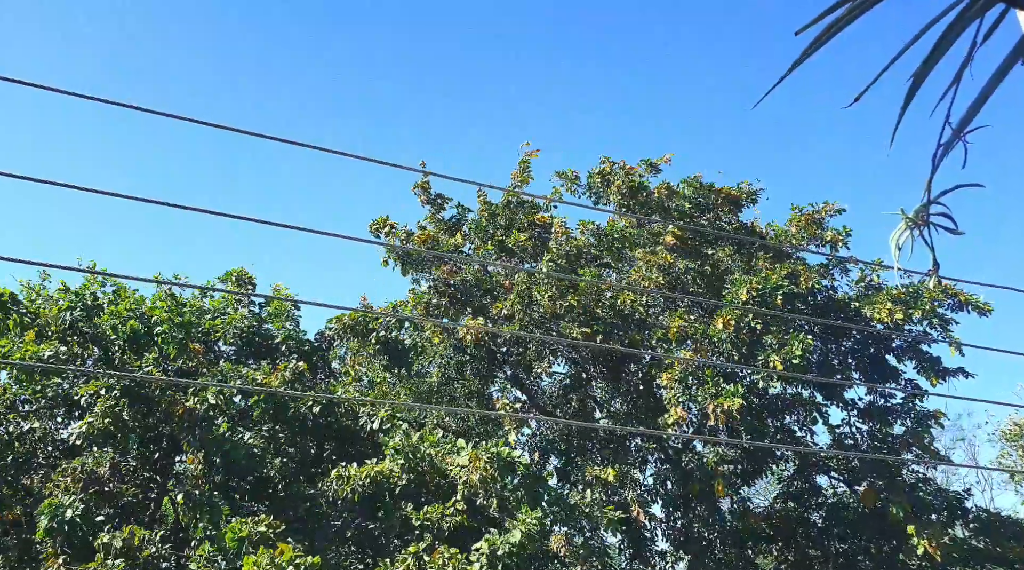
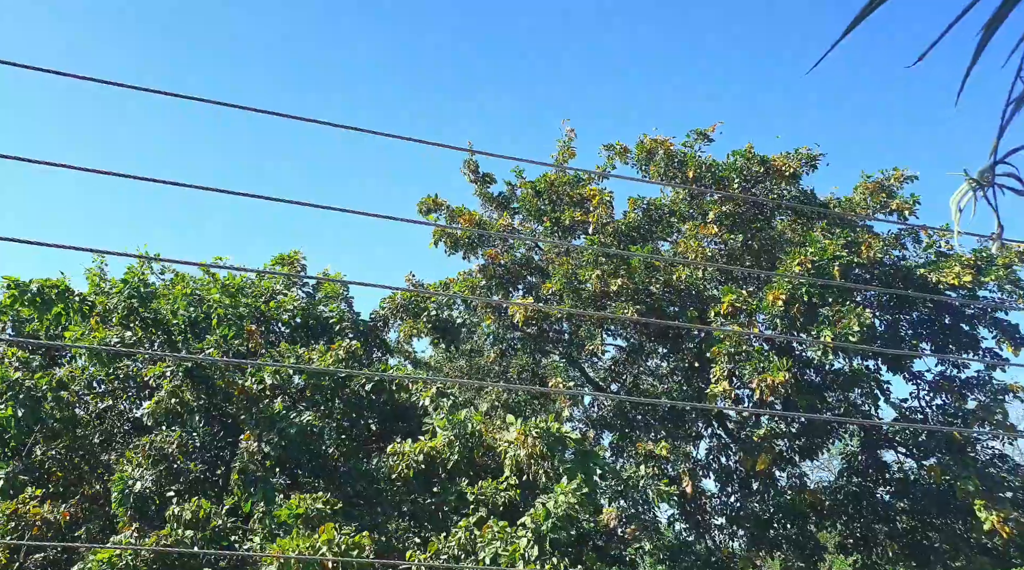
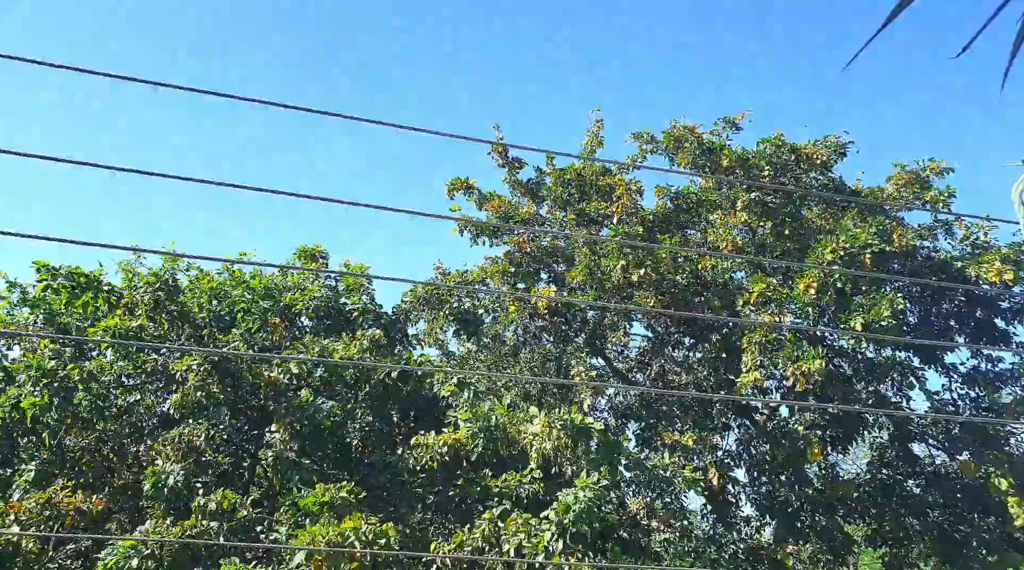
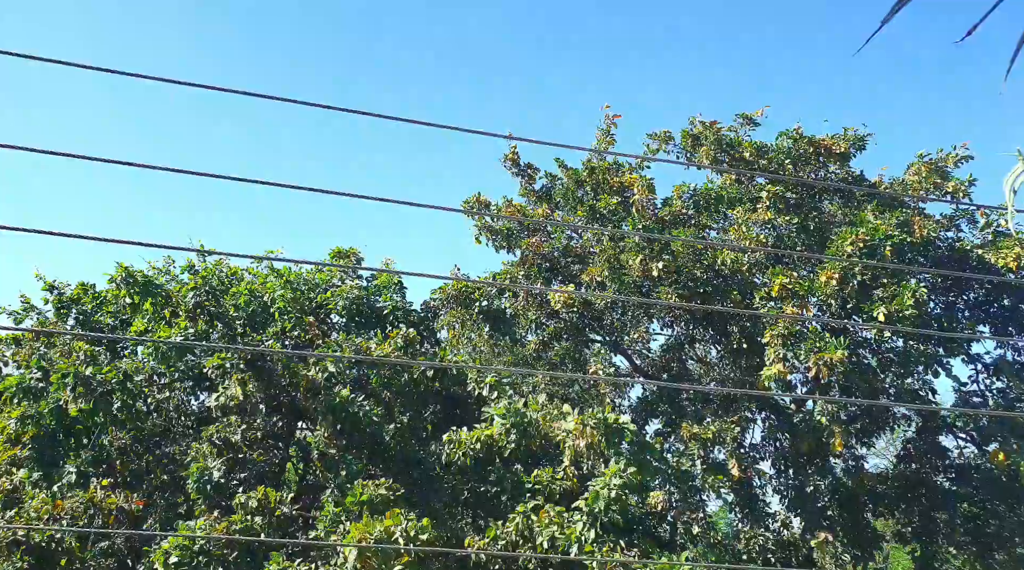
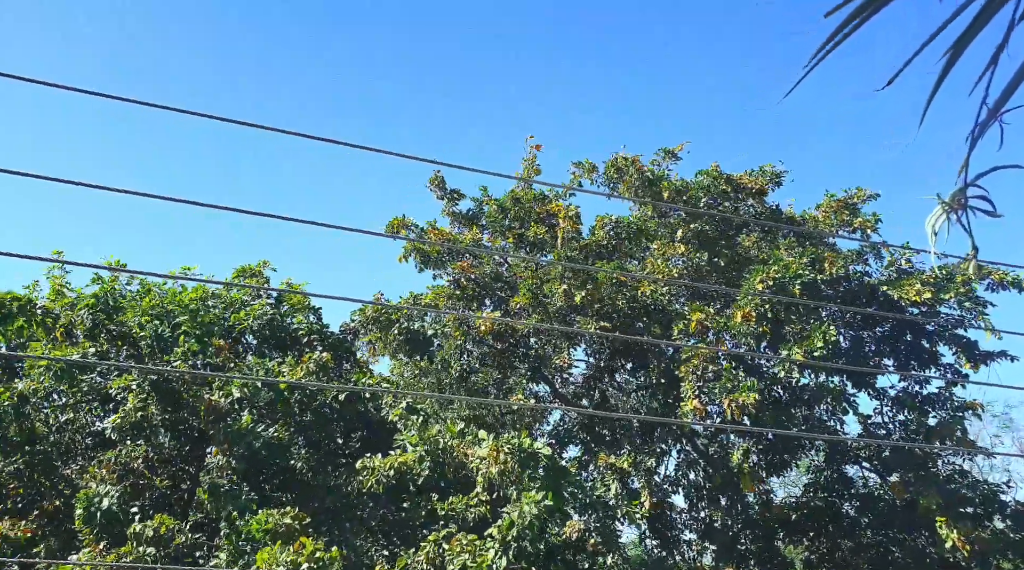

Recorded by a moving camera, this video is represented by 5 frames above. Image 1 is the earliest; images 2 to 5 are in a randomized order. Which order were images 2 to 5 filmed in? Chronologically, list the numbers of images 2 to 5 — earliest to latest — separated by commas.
5, 2, 3, 4
